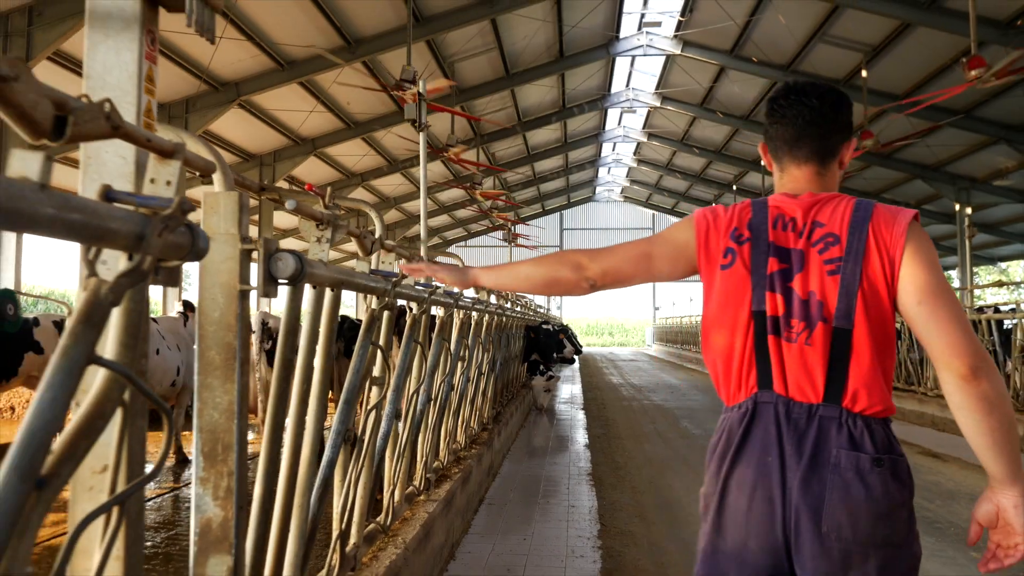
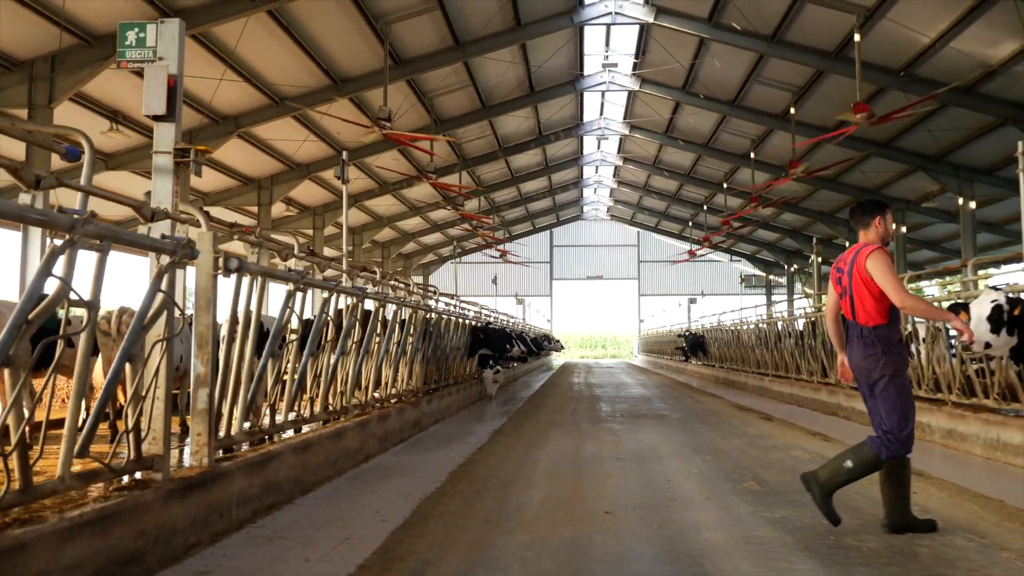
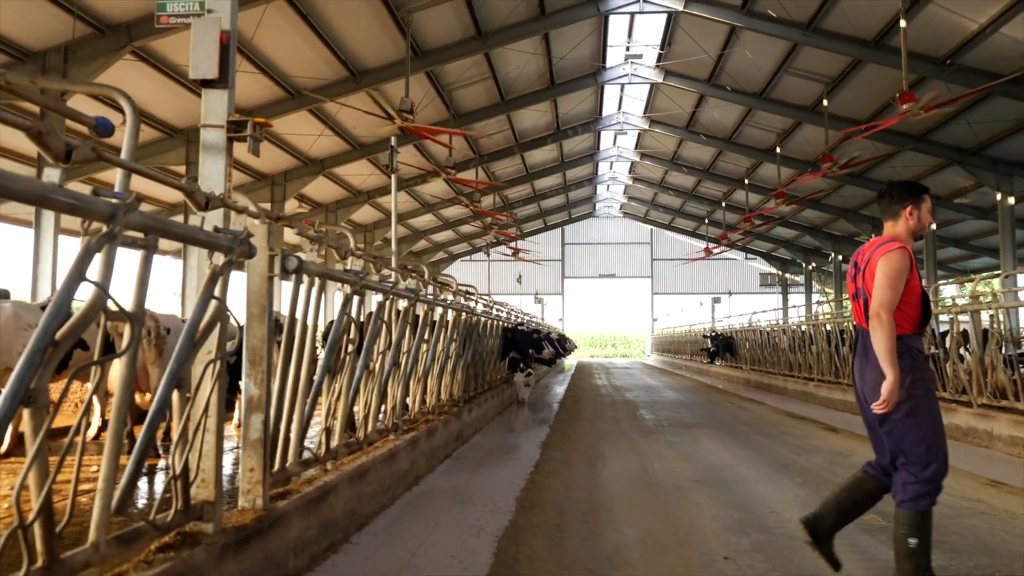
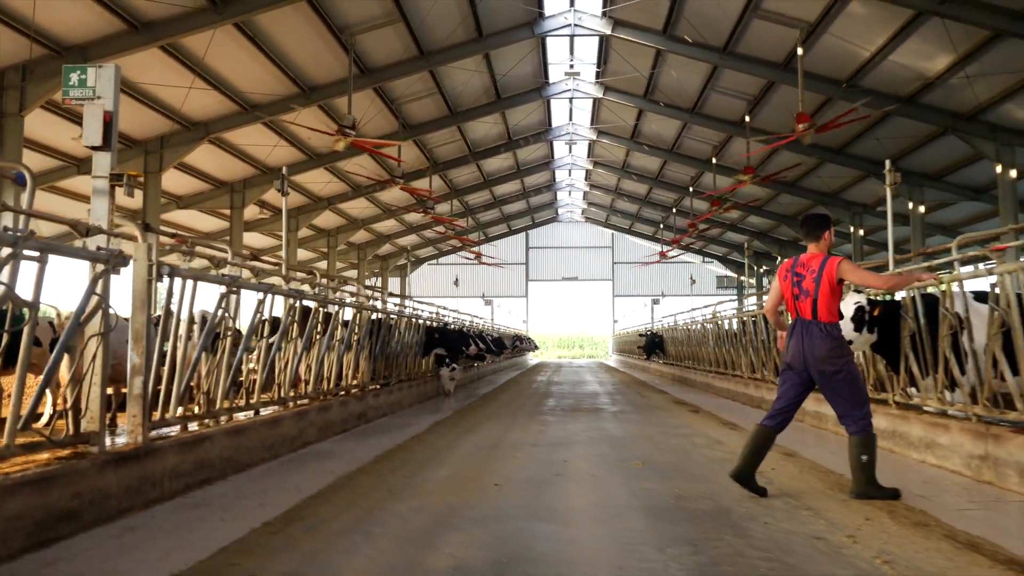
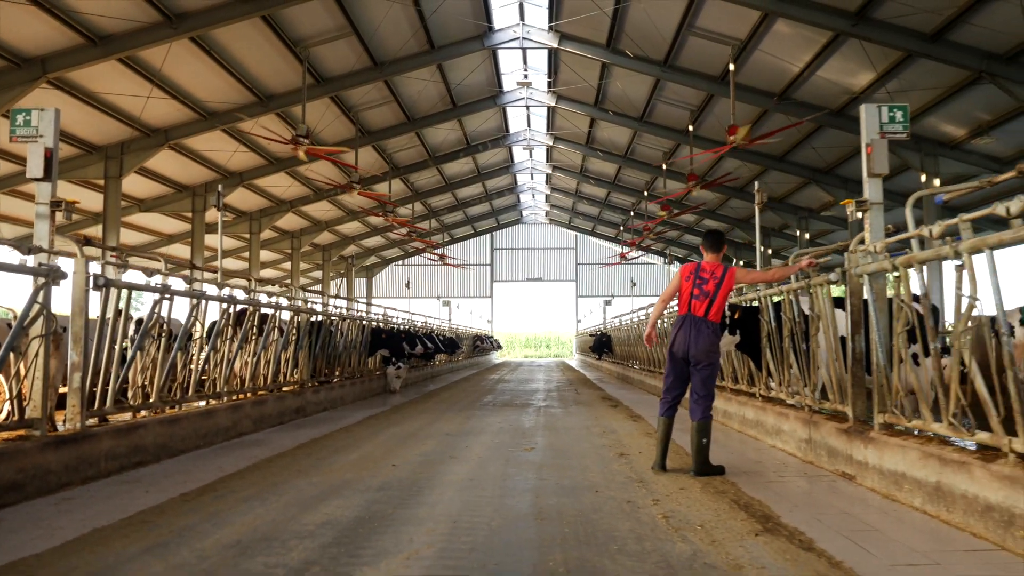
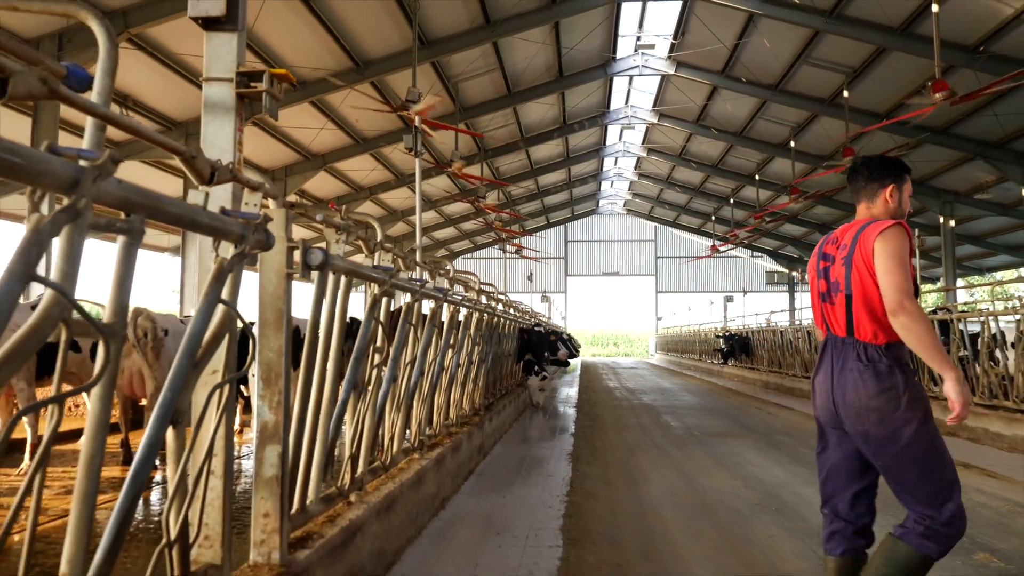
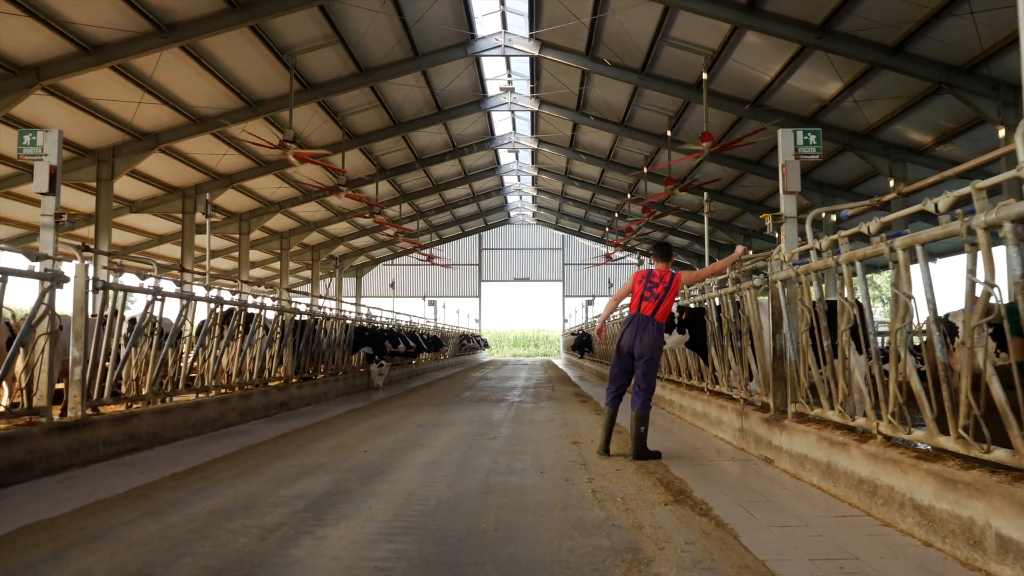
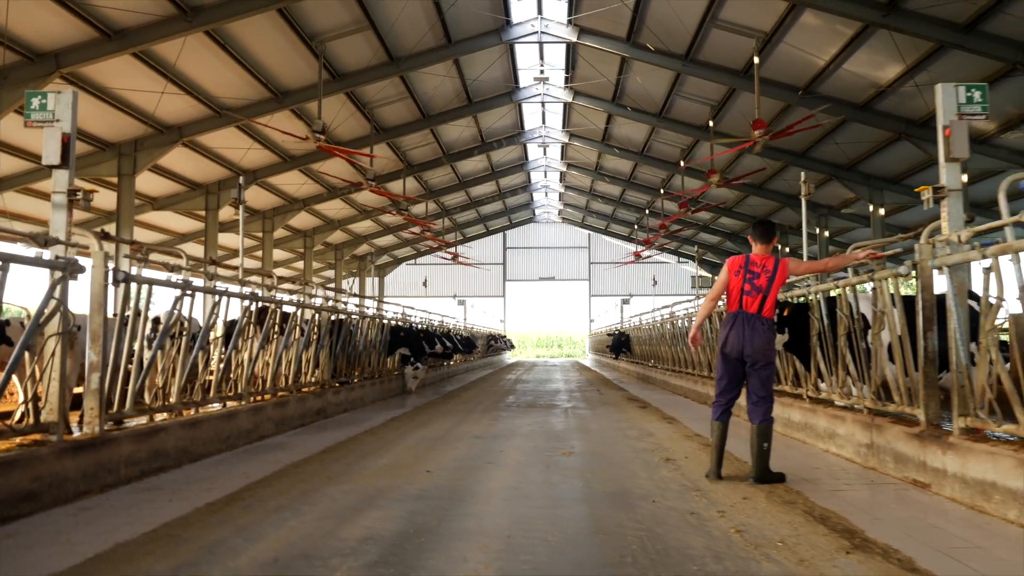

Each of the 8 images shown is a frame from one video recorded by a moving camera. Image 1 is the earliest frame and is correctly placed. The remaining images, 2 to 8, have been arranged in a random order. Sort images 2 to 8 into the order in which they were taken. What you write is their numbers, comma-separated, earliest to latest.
6, 3, 2, 4, 8, 5, 7
